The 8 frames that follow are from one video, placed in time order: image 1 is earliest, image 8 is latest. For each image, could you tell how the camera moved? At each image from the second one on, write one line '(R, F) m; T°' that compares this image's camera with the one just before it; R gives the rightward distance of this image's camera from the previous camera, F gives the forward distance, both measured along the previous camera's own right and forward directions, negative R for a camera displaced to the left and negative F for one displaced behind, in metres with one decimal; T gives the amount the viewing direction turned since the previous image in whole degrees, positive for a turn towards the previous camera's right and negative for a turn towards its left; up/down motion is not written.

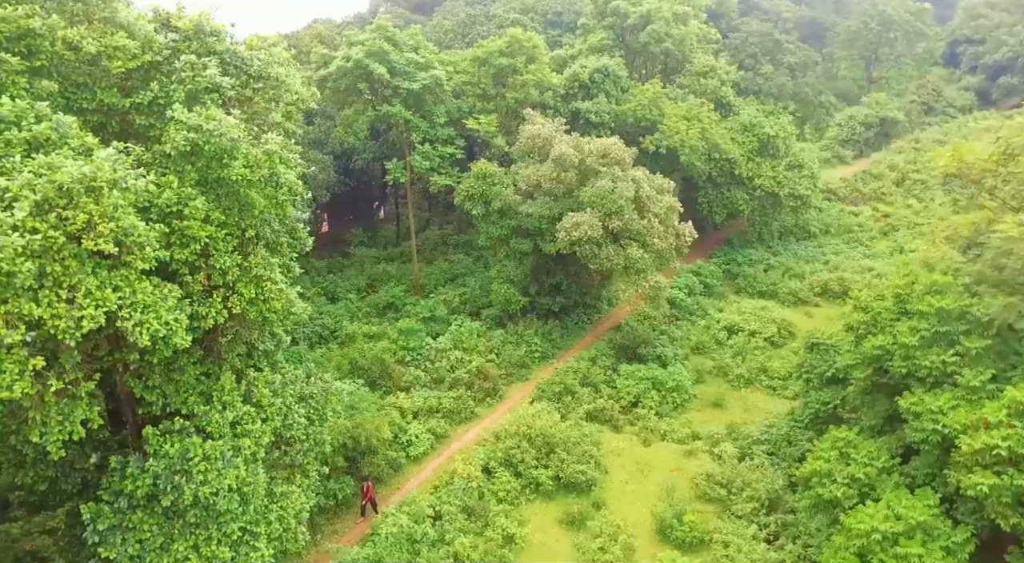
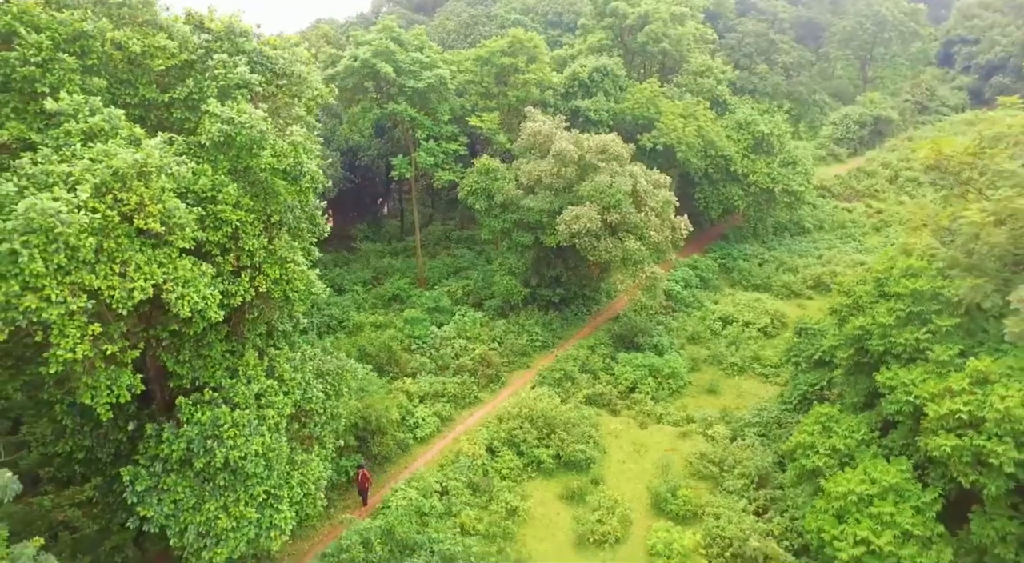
(-0.1, -0.7) m; 0°
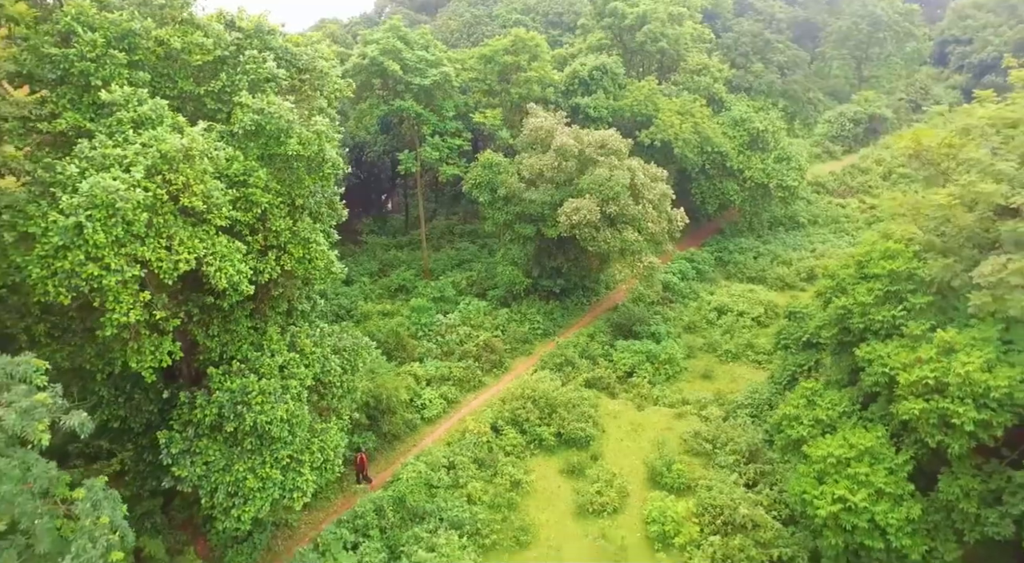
(-0.1, -0.8) m; 0°
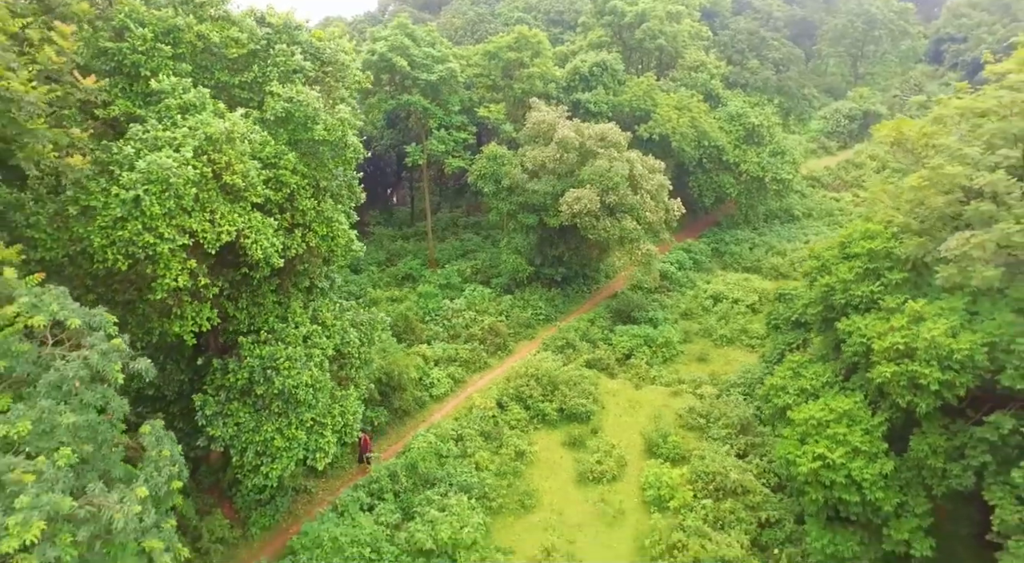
(-0.1, -0.8) m; 0°
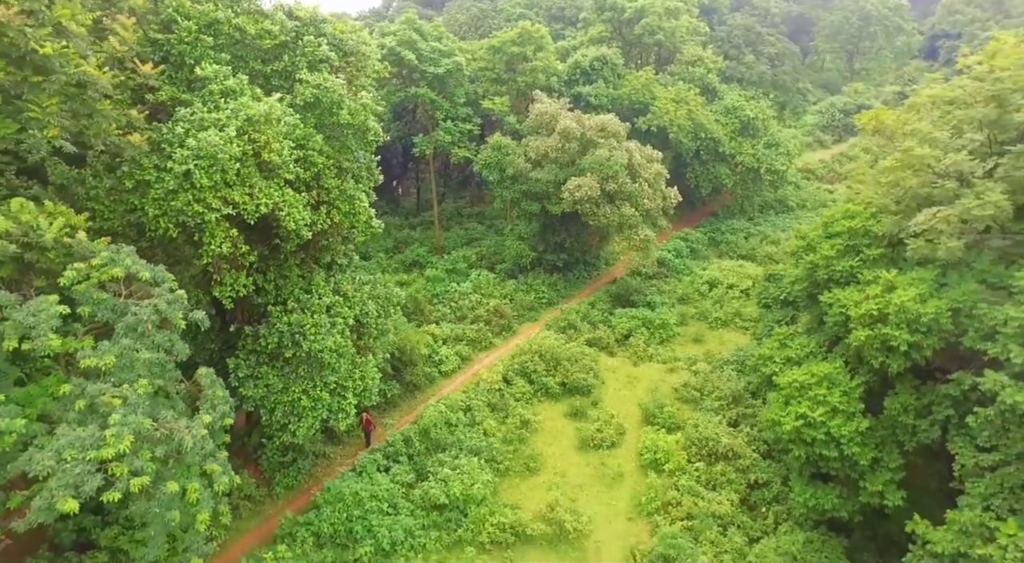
(-0.1, -0.9) m; 0°
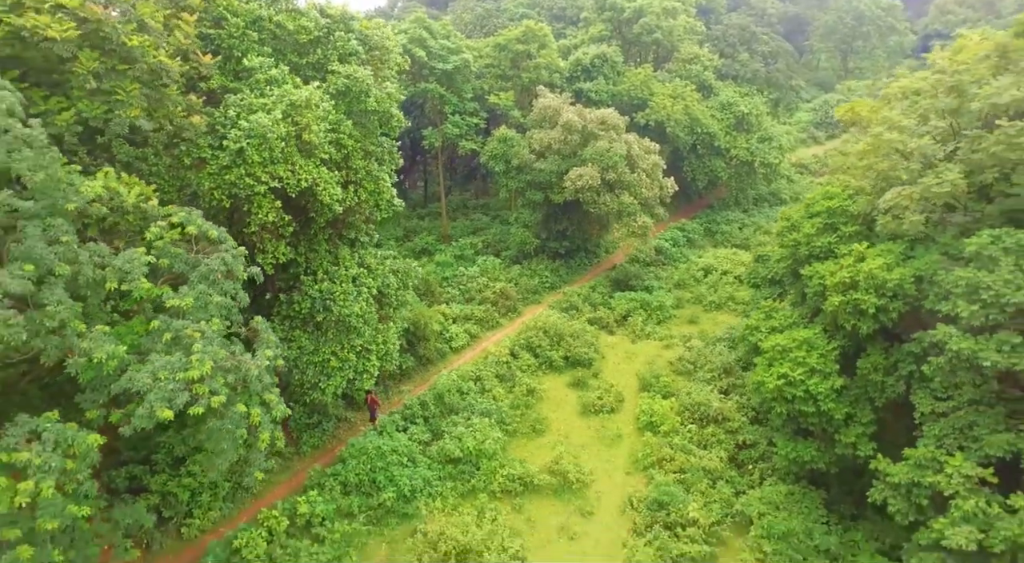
(-0.2, -1.2) m; 0°
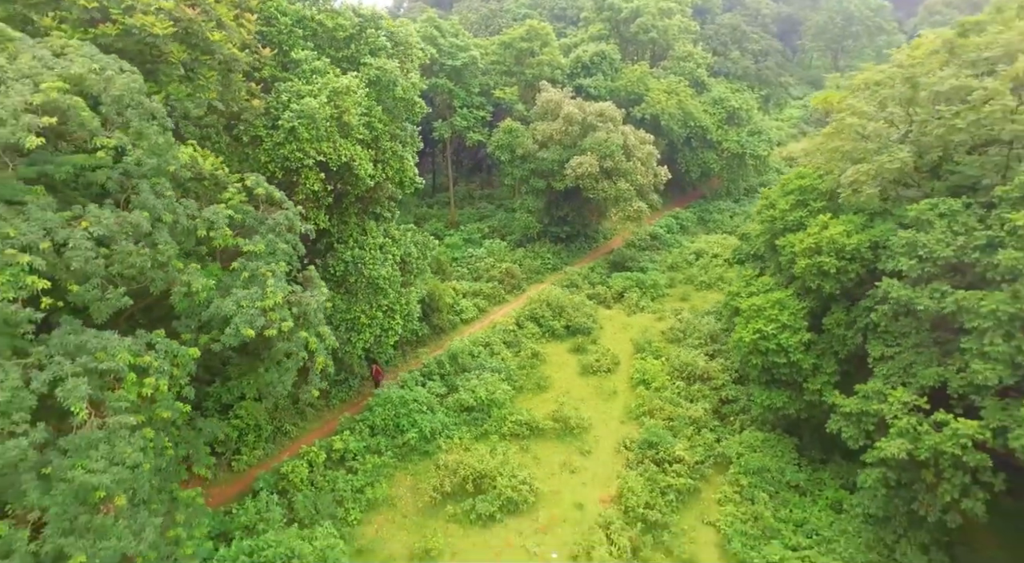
(-0.2, -1.8) m; 0°
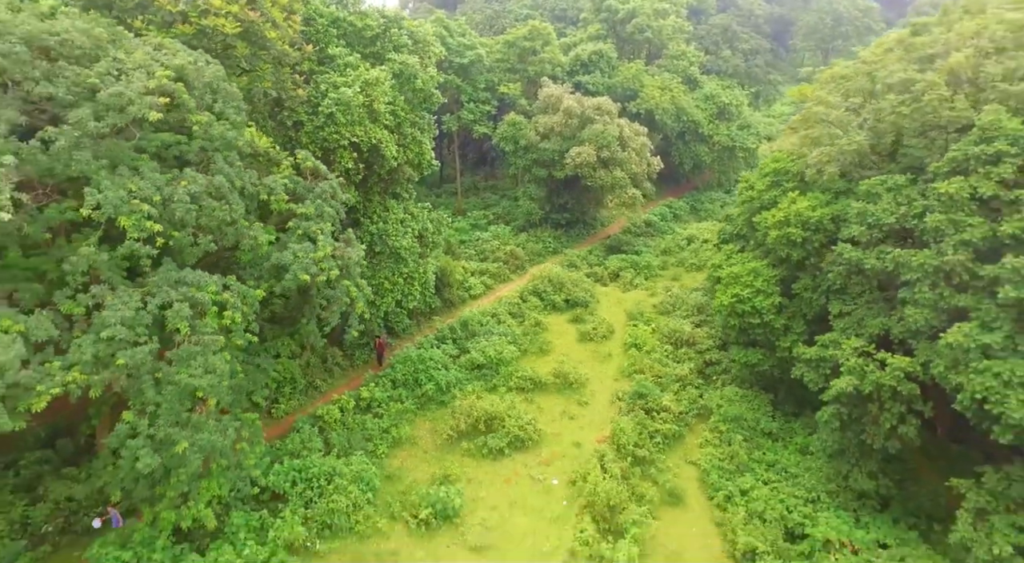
(-0.2, -1.9) m; 0°
